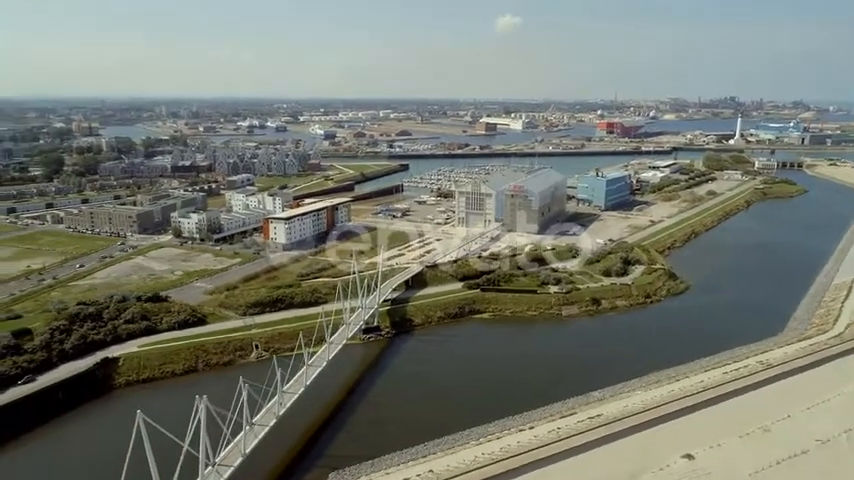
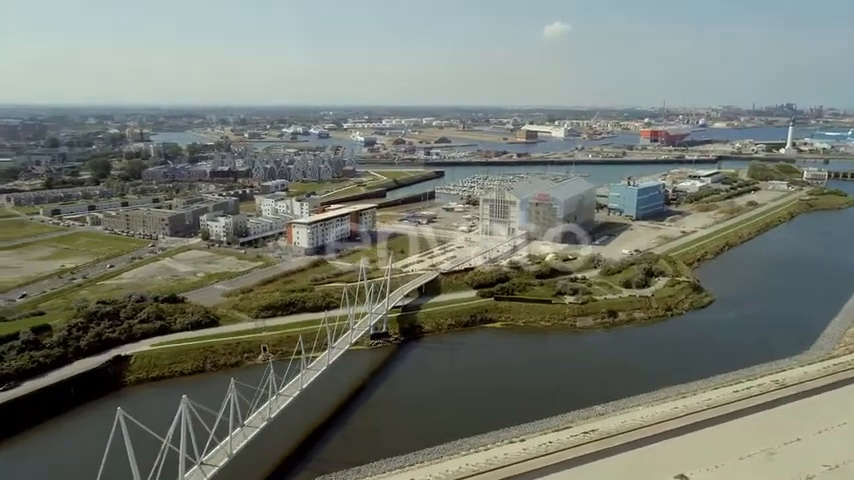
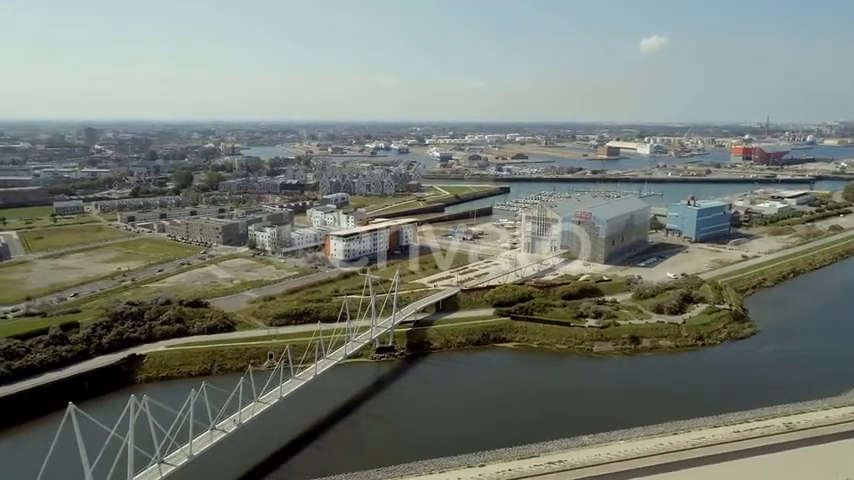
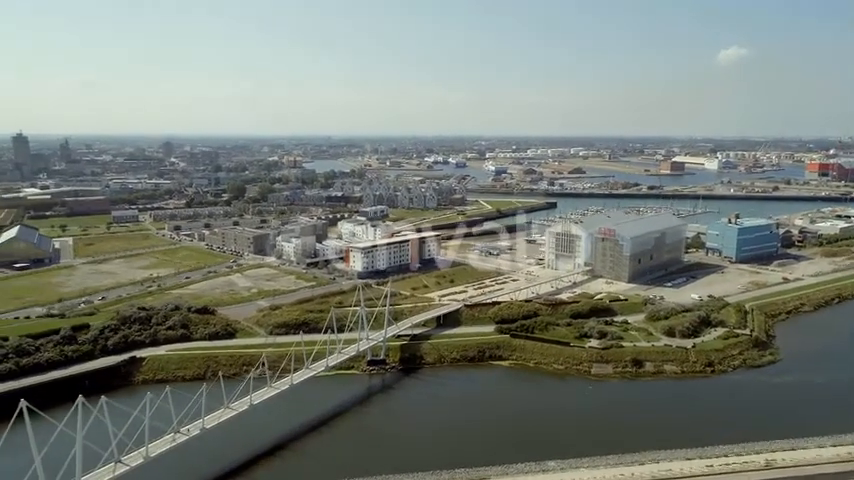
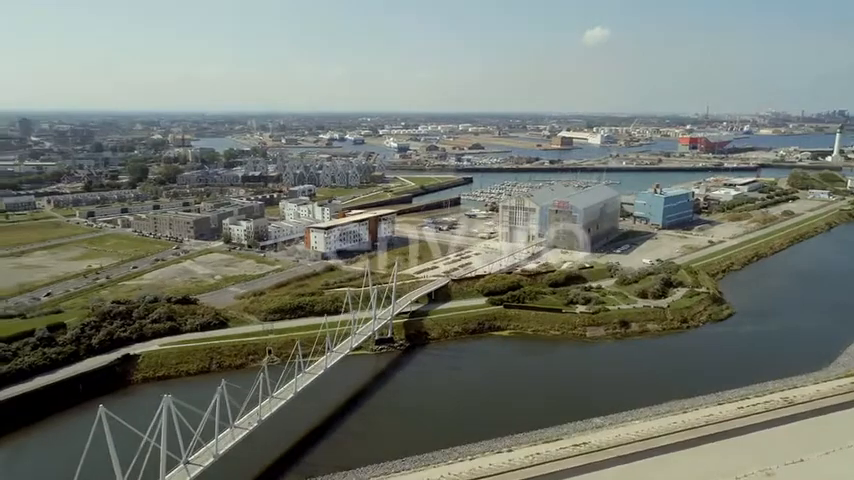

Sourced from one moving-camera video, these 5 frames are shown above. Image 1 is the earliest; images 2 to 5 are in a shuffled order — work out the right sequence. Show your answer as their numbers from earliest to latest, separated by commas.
2, 5, 3, 4
